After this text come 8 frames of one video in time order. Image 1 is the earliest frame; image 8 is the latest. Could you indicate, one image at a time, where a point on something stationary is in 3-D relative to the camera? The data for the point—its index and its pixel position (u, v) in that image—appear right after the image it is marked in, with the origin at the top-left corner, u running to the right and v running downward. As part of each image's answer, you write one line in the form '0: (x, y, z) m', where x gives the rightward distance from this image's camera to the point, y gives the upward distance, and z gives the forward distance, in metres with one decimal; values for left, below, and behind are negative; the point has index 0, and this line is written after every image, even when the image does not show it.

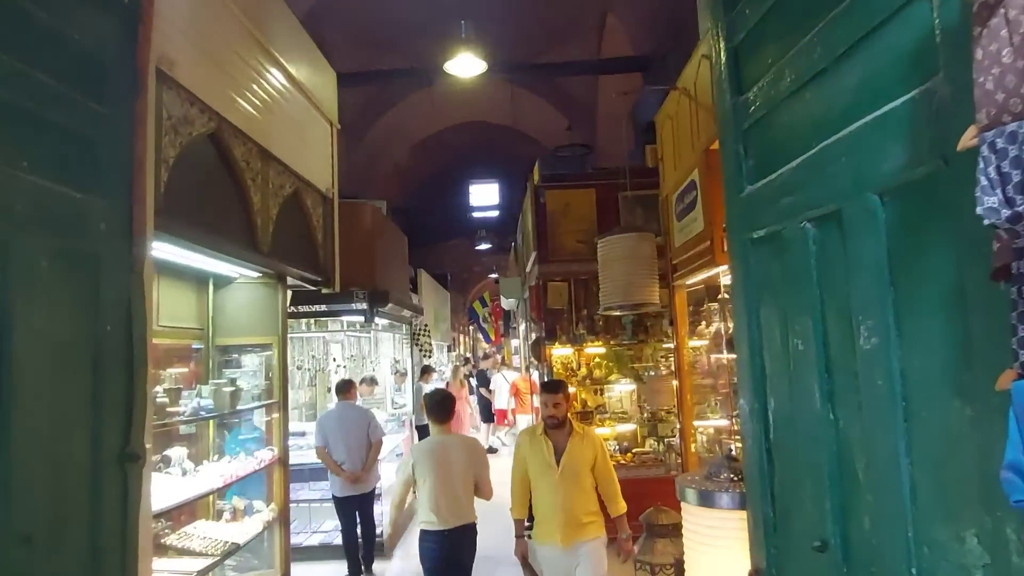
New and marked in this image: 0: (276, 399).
0: (-1.3, -0.6, +3.9) m
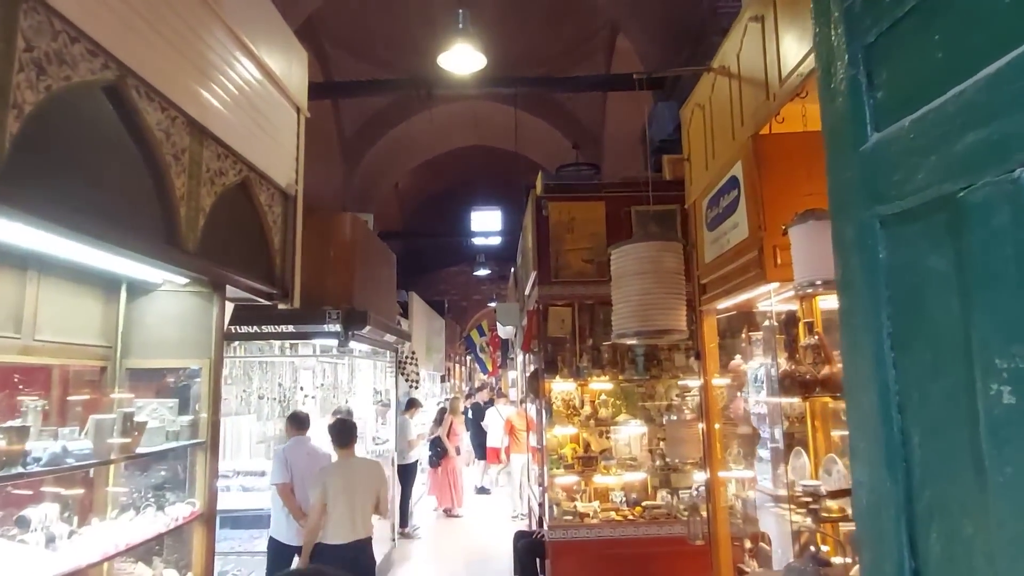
0: (-1.3, -0.6, +3.1) m
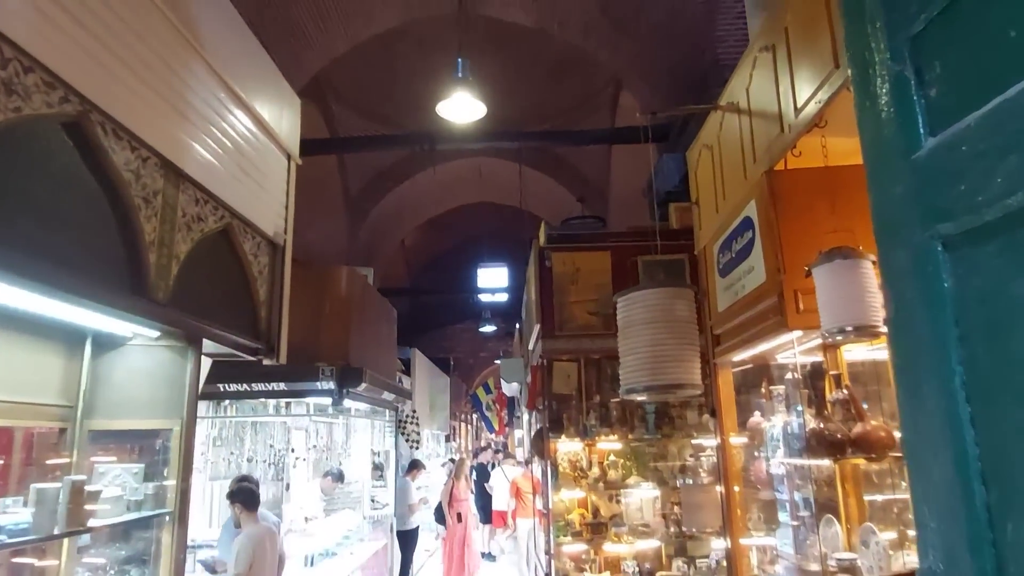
0: (-1.3, -0.9, +2.8) m
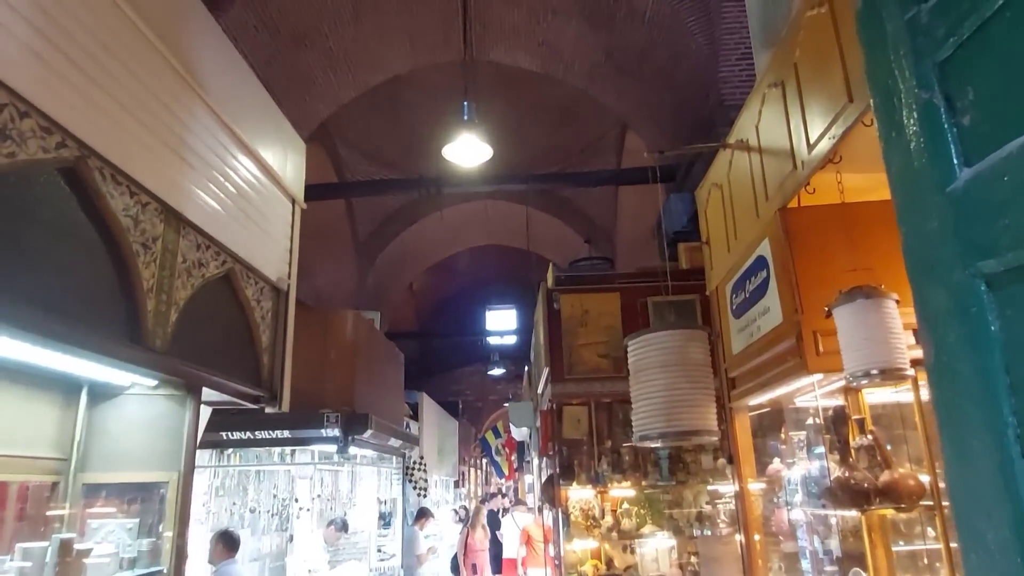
0: (-1.3, -1.0, +2.7) m
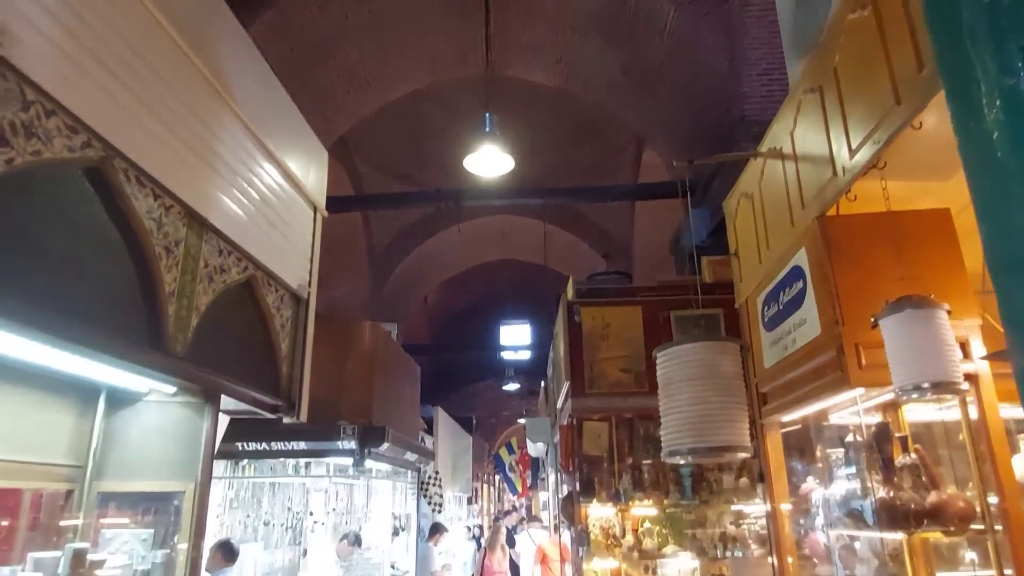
0: (-1.2, -1.1, +2.6) m
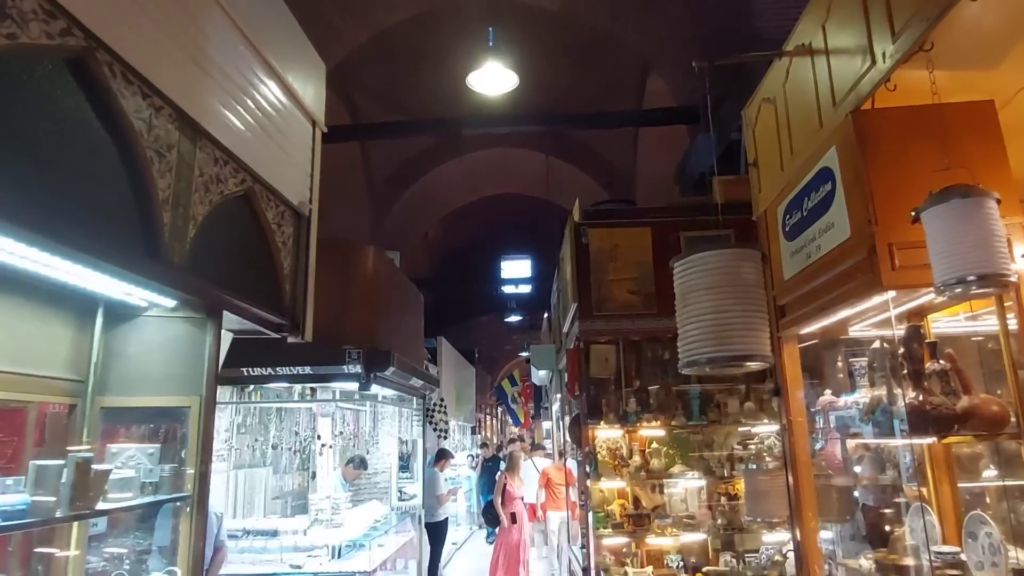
0: (-1.2, -0.7, +2.6) m
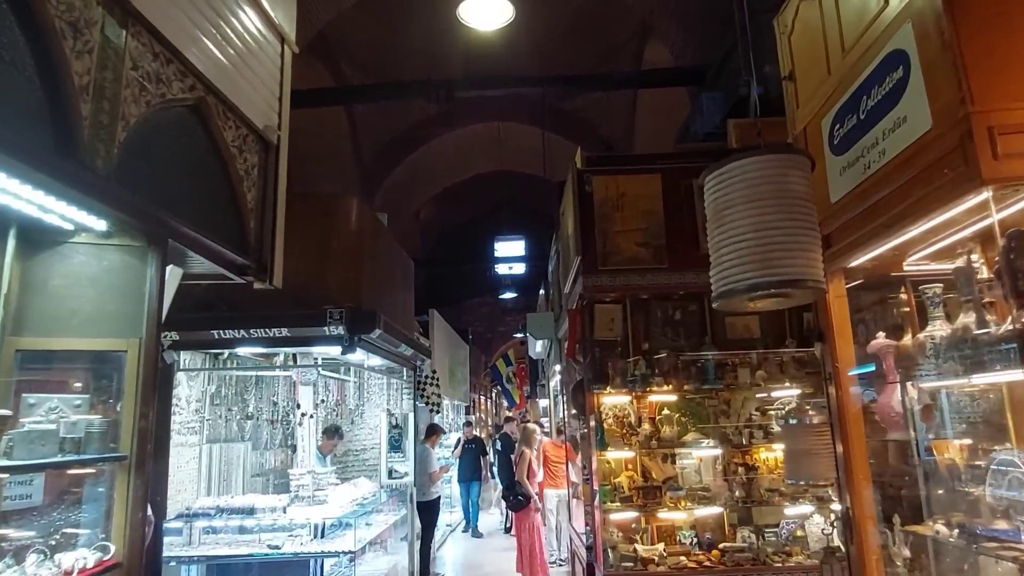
0: (-1.1, -0.5, +2.1) m
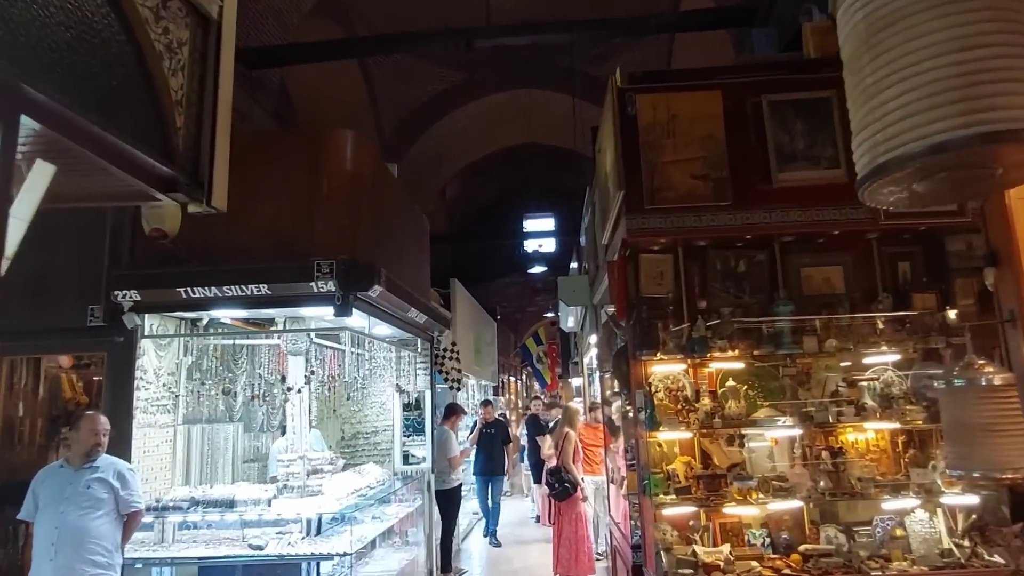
0: (-1.1, -0.3, +1.4) m
